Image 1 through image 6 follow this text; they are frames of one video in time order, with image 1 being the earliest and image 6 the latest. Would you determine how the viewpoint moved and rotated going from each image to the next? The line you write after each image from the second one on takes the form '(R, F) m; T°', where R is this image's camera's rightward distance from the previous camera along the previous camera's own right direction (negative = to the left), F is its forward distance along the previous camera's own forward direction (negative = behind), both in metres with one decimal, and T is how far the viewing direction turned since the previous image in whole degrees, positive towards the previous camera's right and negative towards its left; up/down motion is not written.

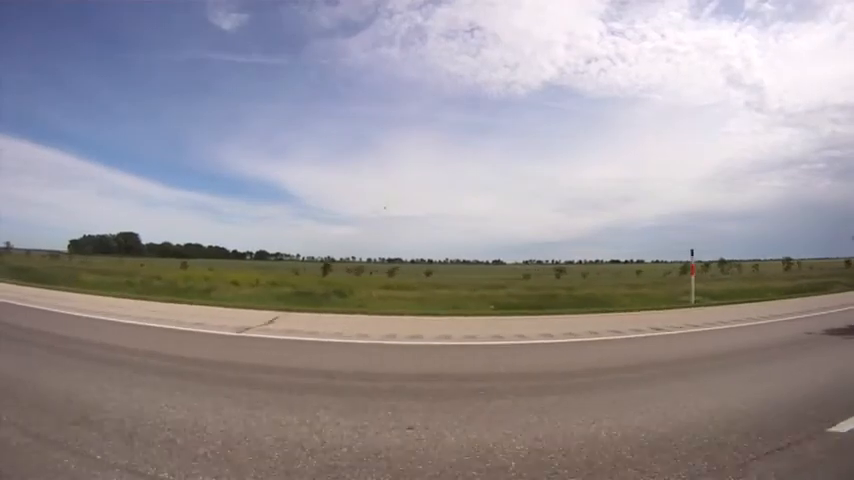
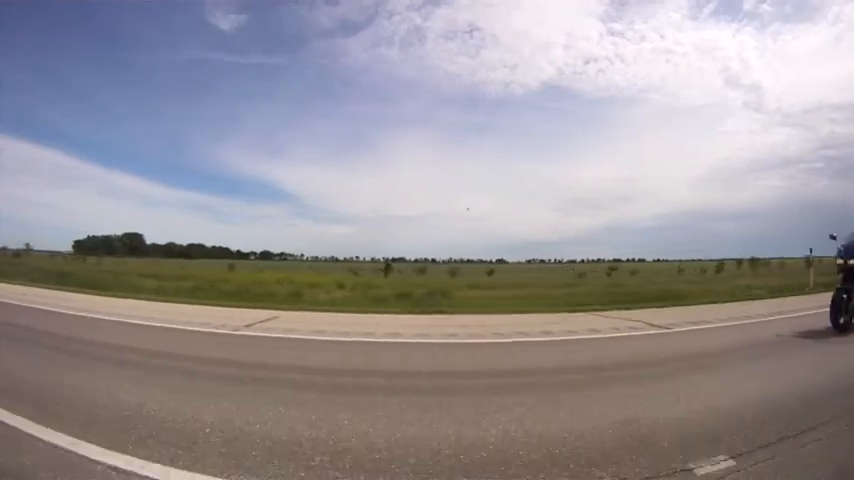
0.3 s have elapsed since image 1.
(+0.9, -0.5) m; 0°
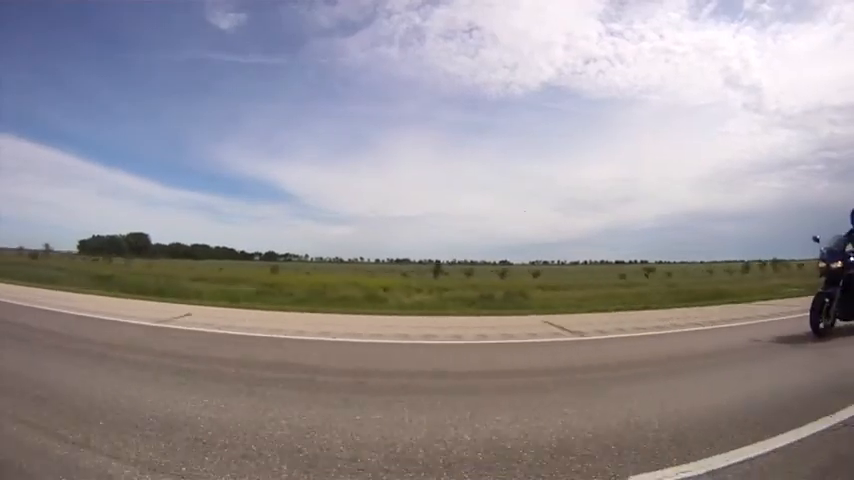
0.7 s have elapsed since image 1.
(-0.9, -0.2) m; 0°
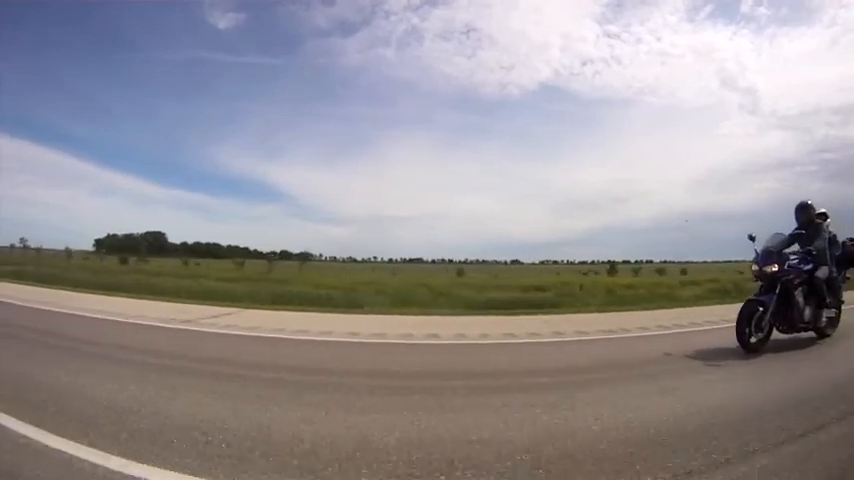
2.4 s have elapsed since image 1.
(+0.2, +0.1) m; 0°
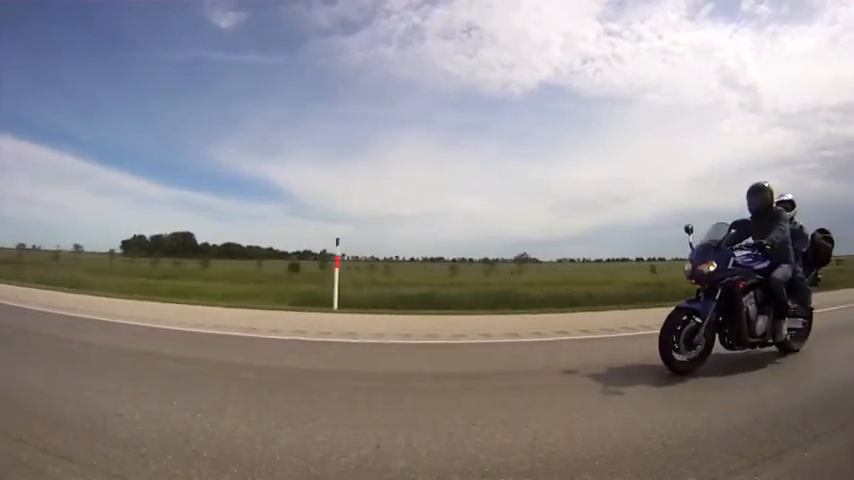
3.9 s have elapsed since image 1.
(+0.3, +0.2) m; 0°
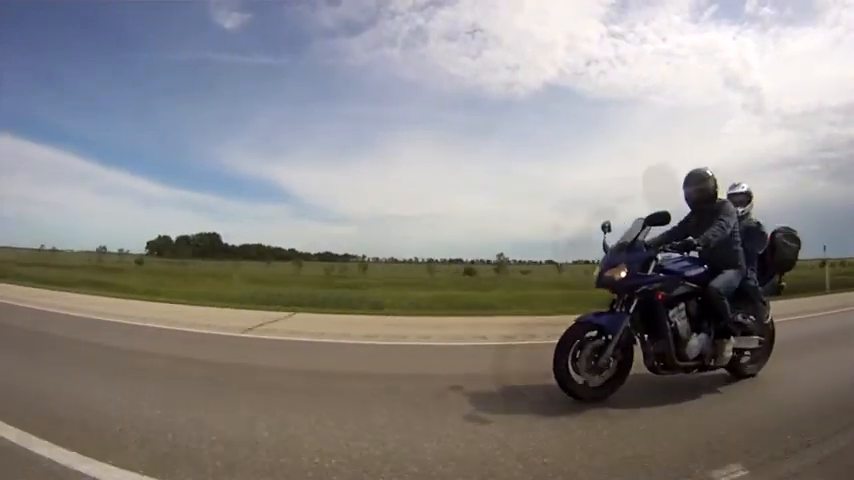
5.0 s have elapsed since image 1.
(+0.3, +0.1) m; 0°
